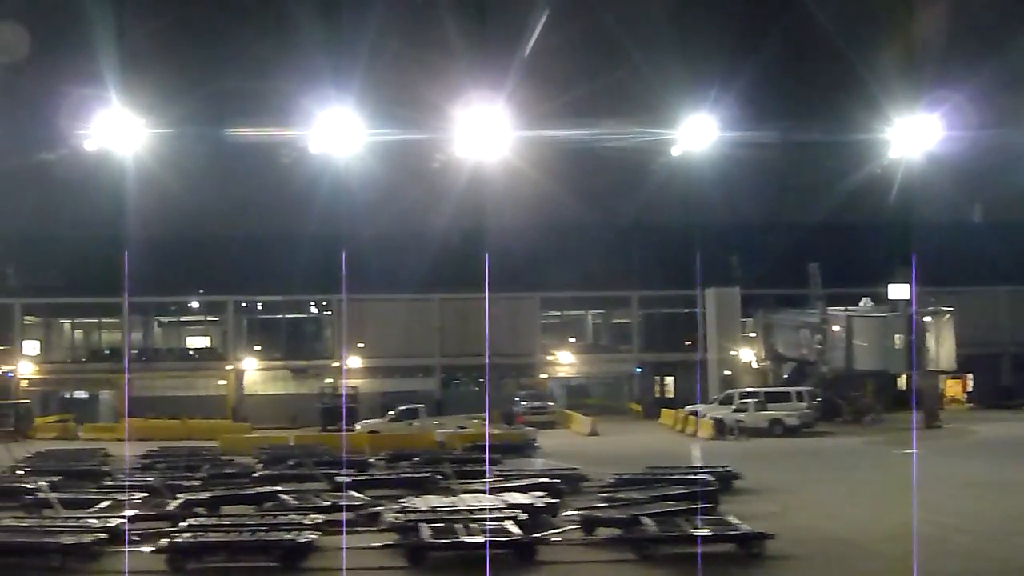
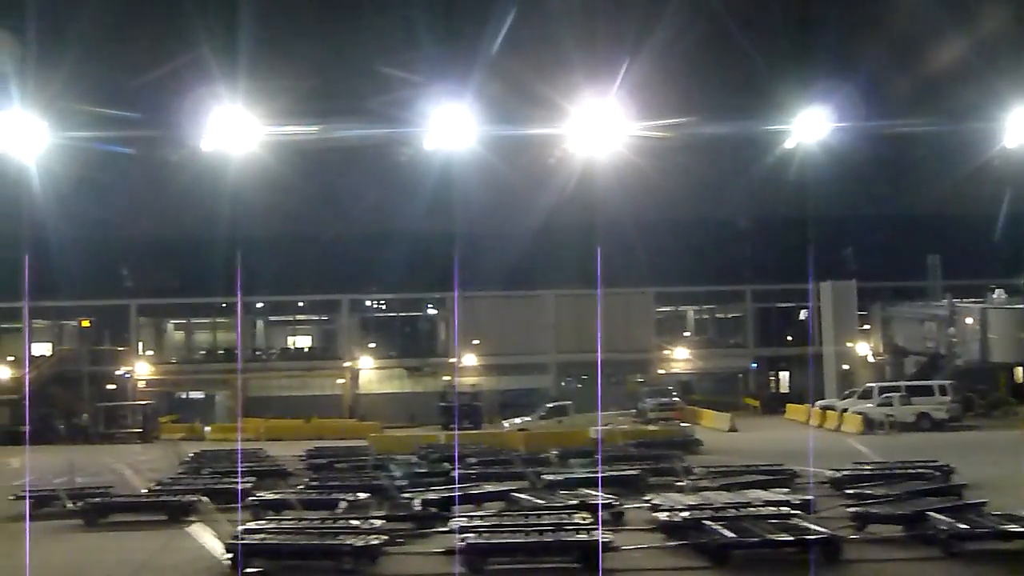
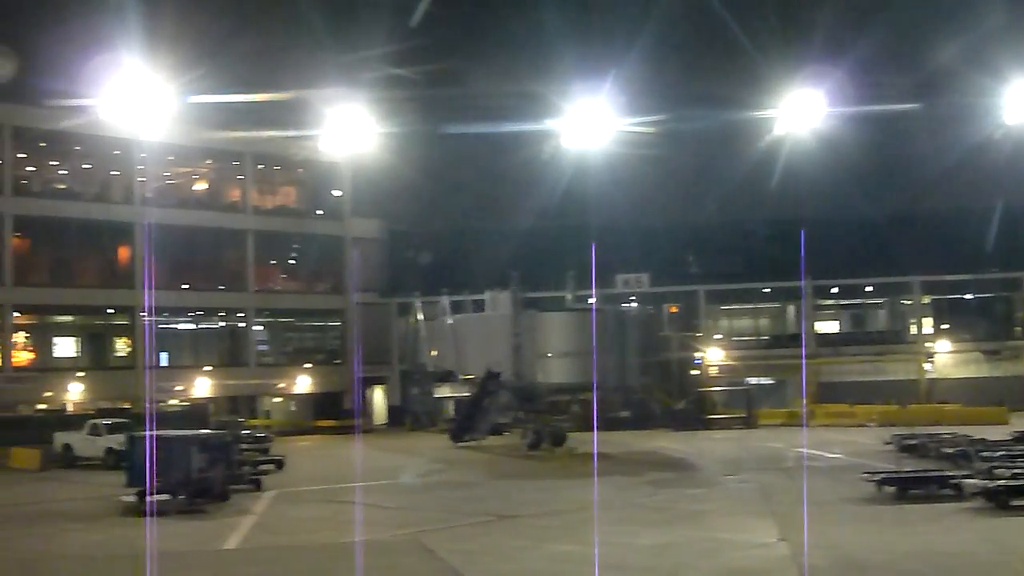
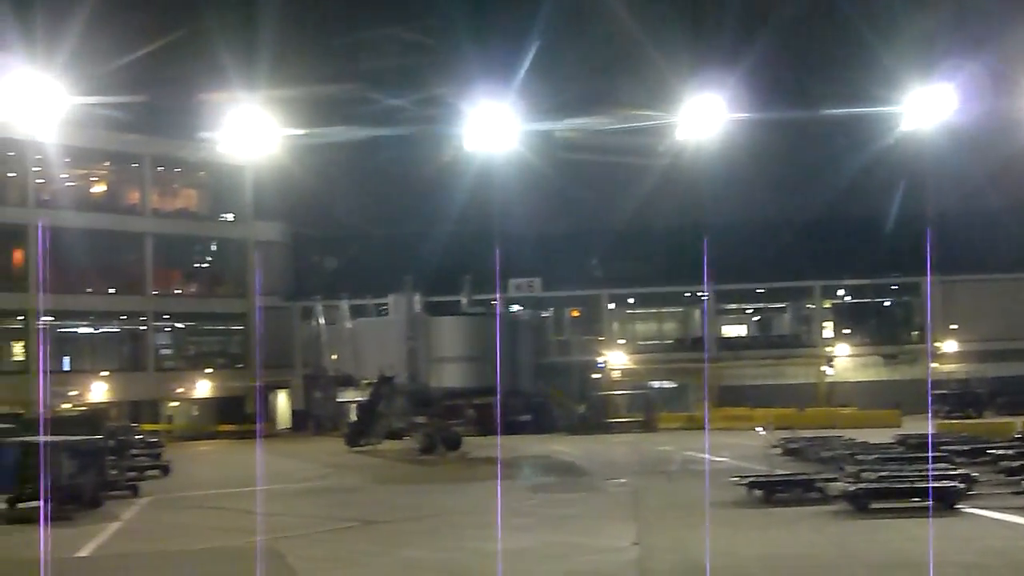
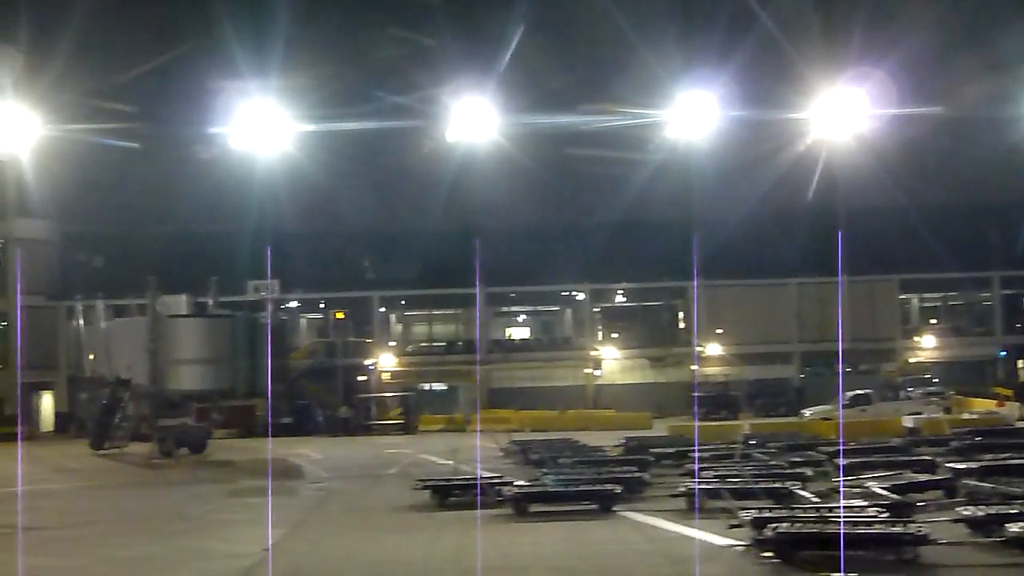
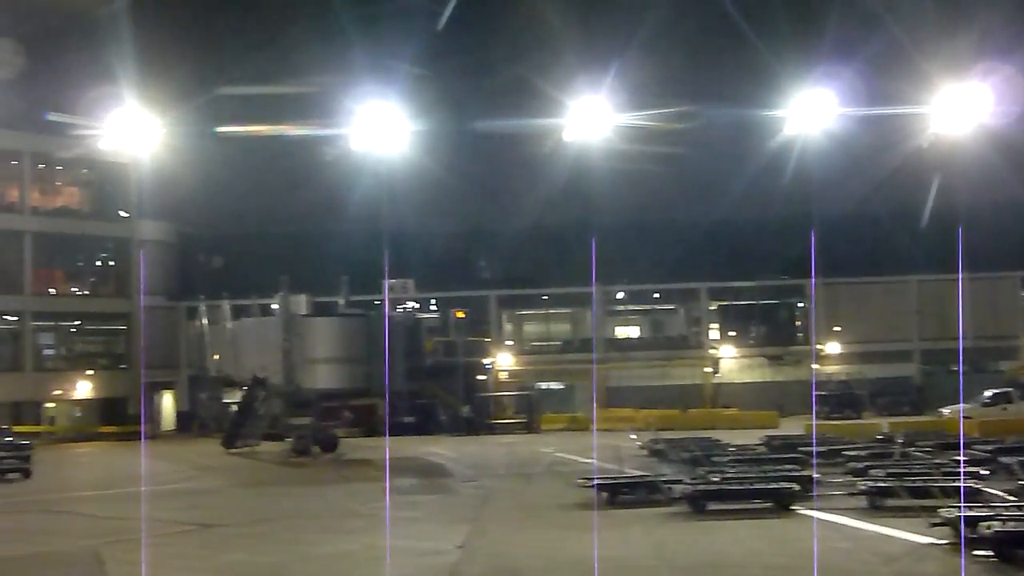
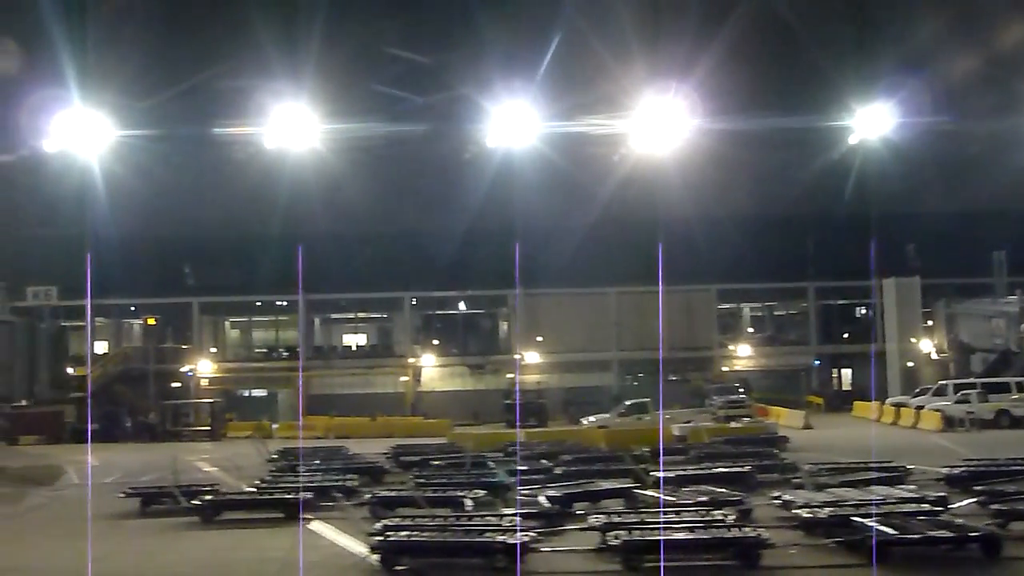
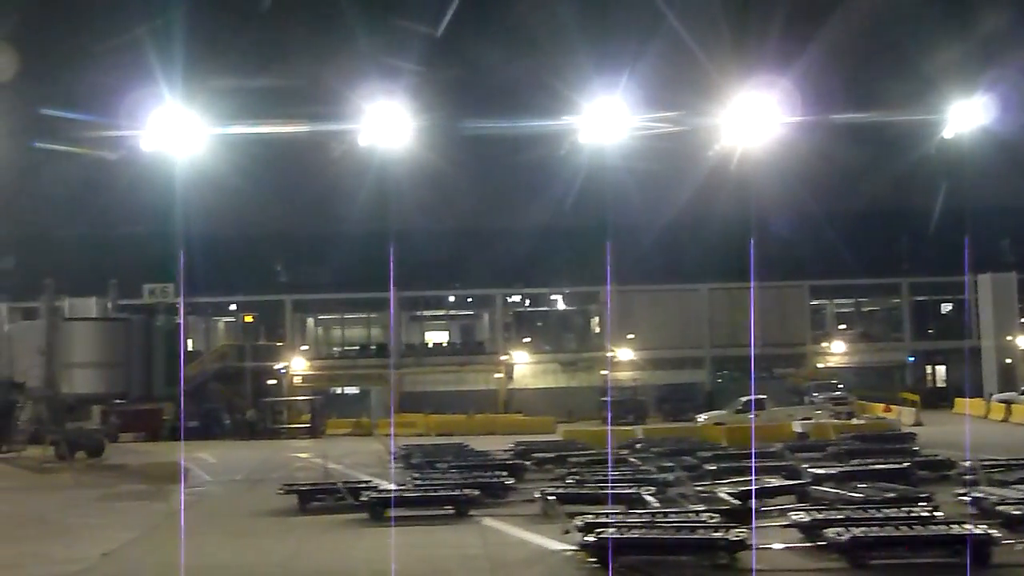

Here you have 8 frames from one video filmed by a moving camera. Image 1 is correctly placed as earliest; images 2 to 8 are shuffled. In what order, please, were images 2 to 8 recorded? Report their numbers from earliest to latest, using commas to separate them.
2, 7, 8, 5, 6, 4, 3
